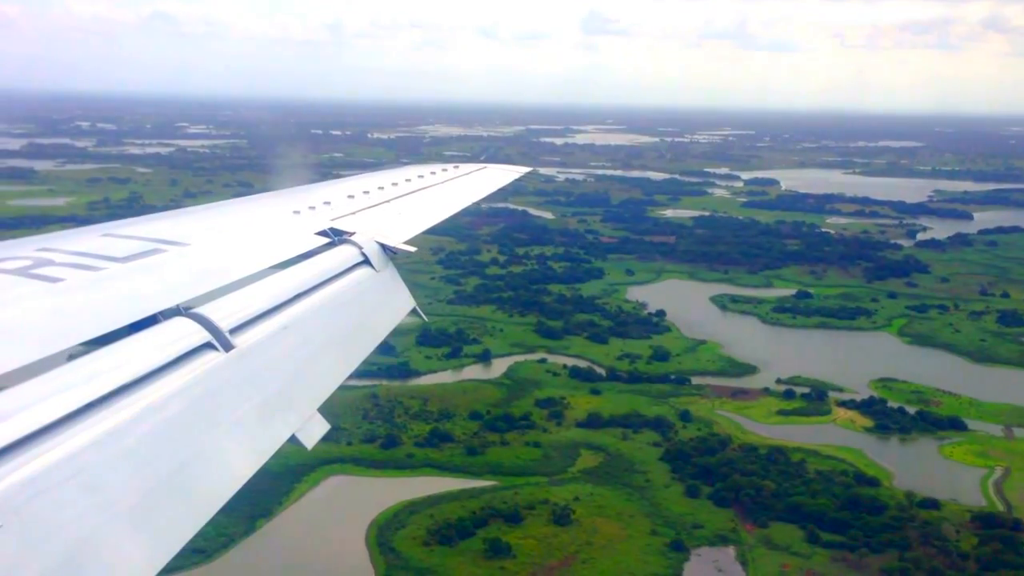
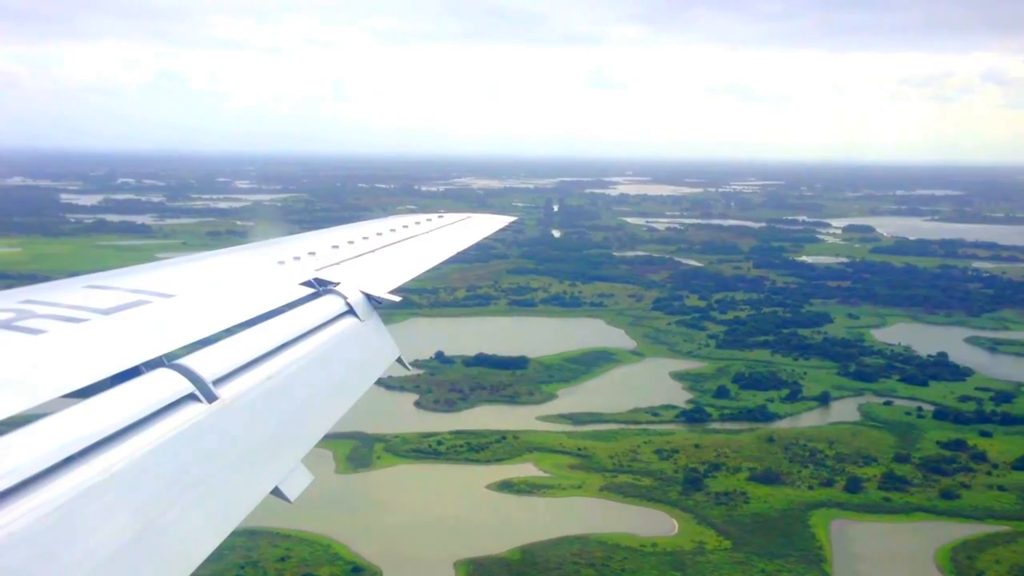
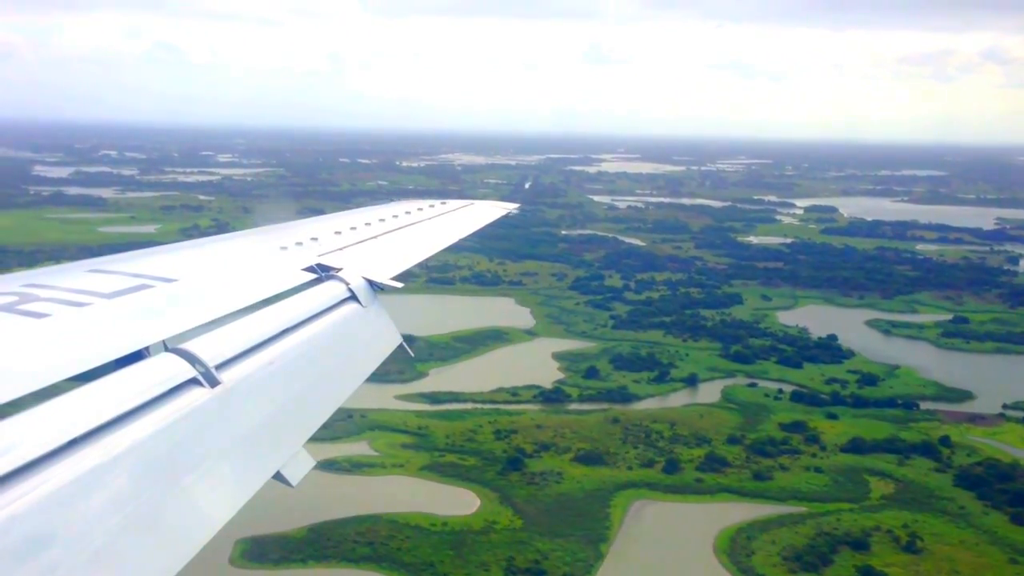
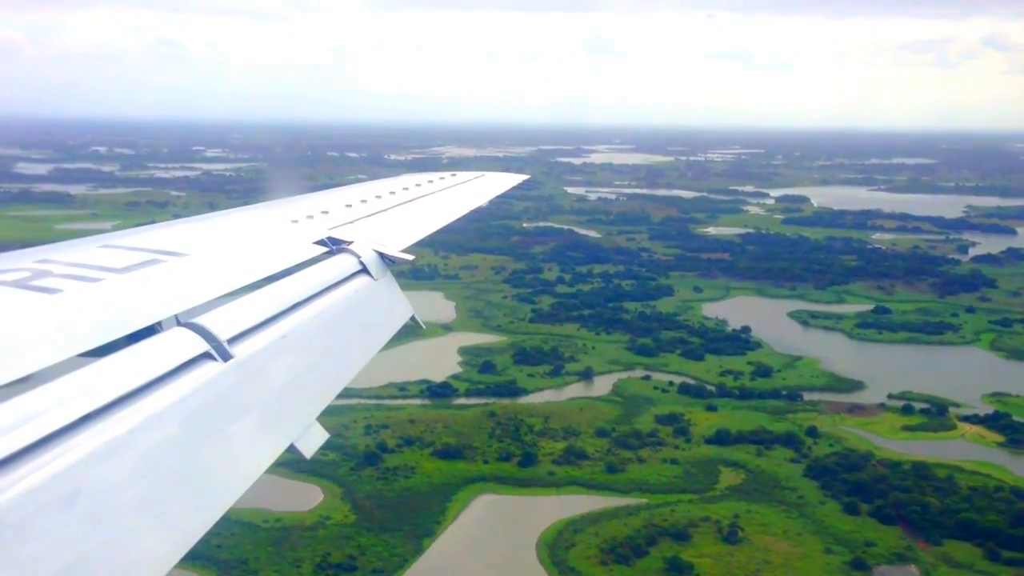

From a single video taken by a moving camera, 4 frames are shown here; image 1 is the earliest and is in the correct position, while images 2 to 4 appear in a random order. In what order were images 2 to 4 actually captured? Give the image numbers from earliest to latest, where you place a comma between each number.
4, 3, 2
